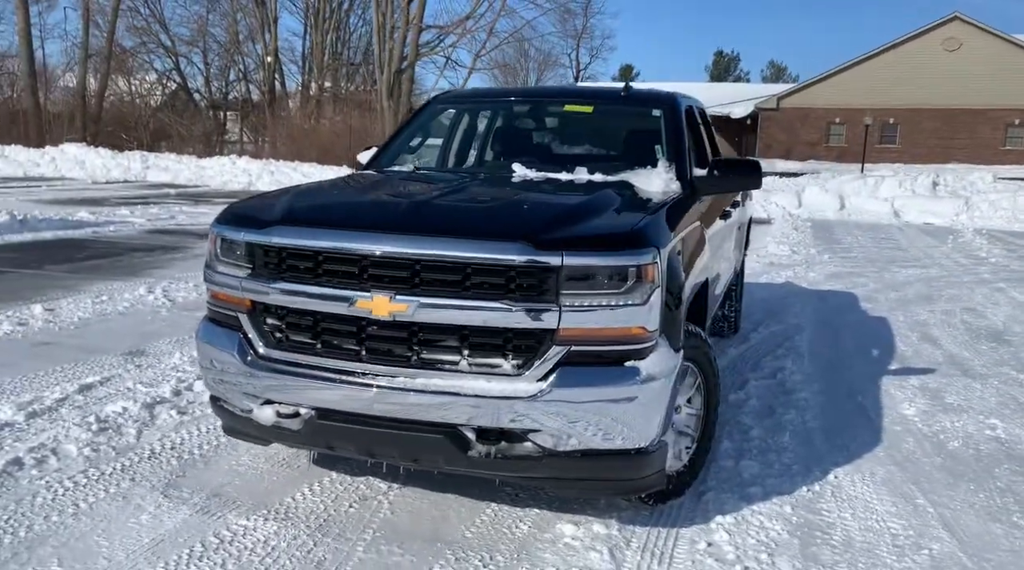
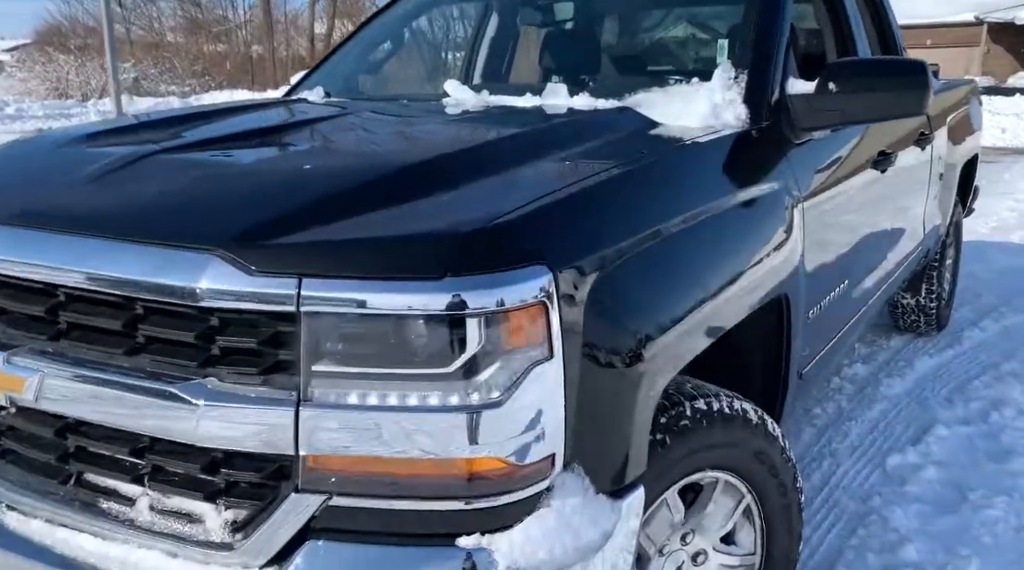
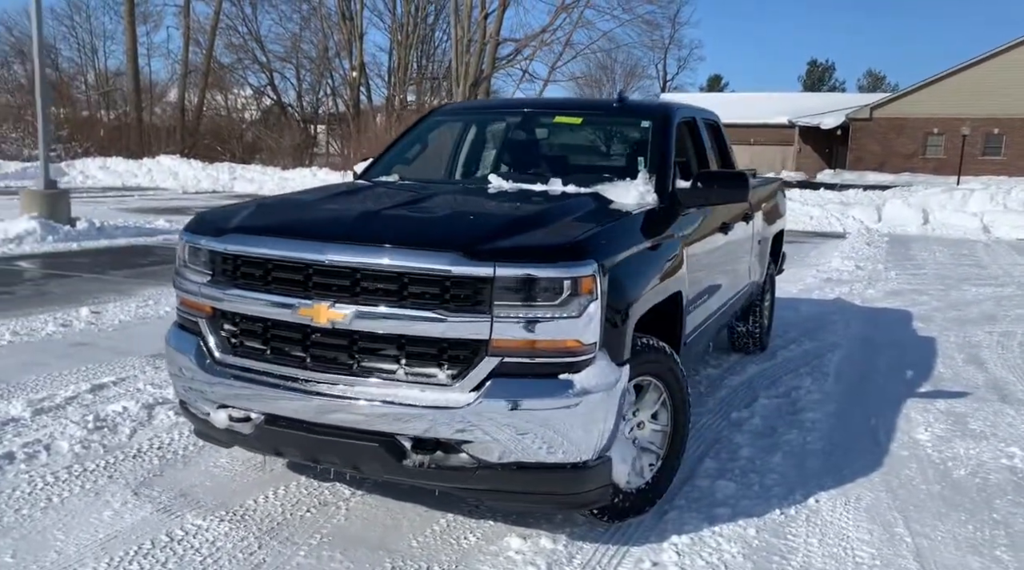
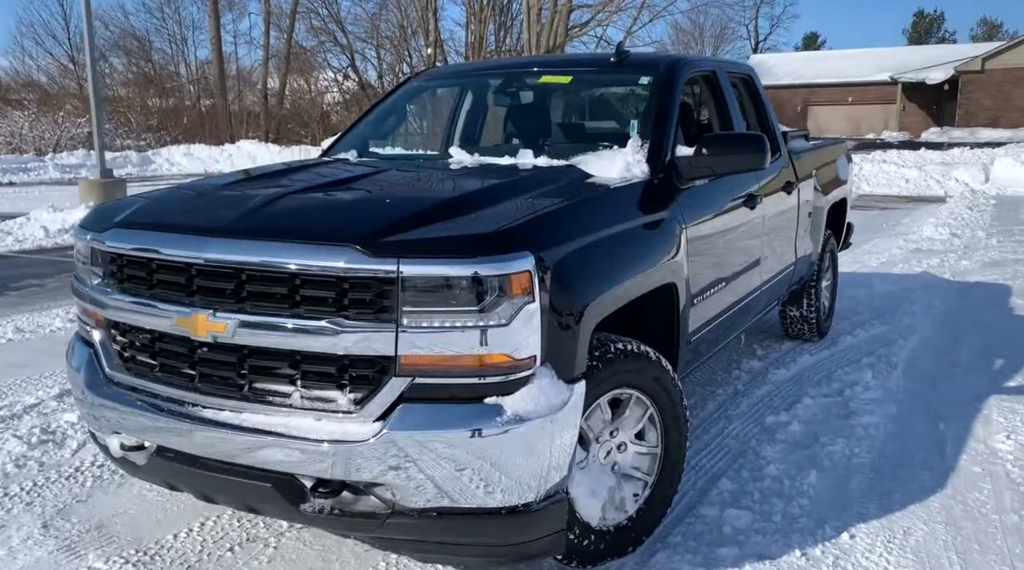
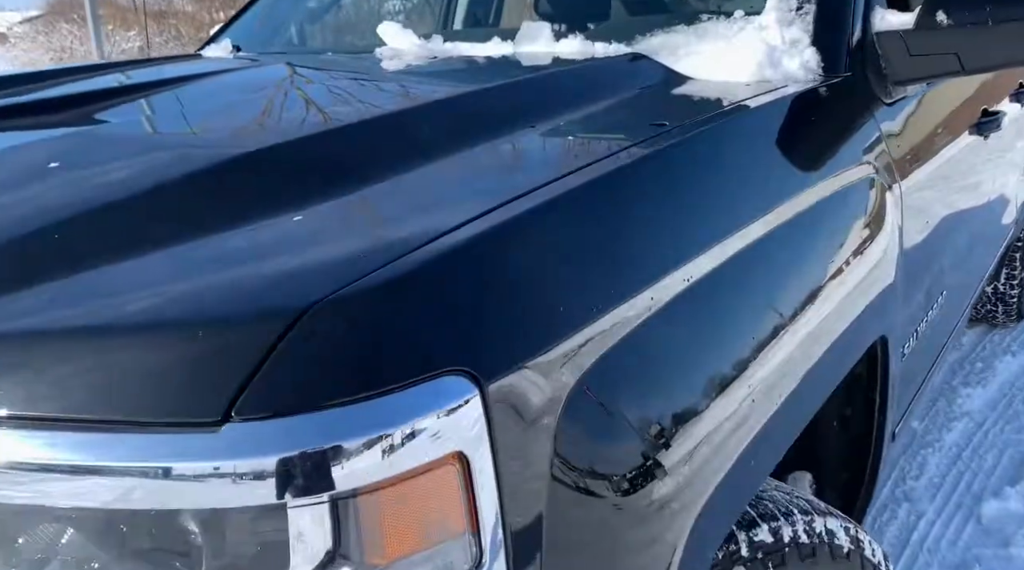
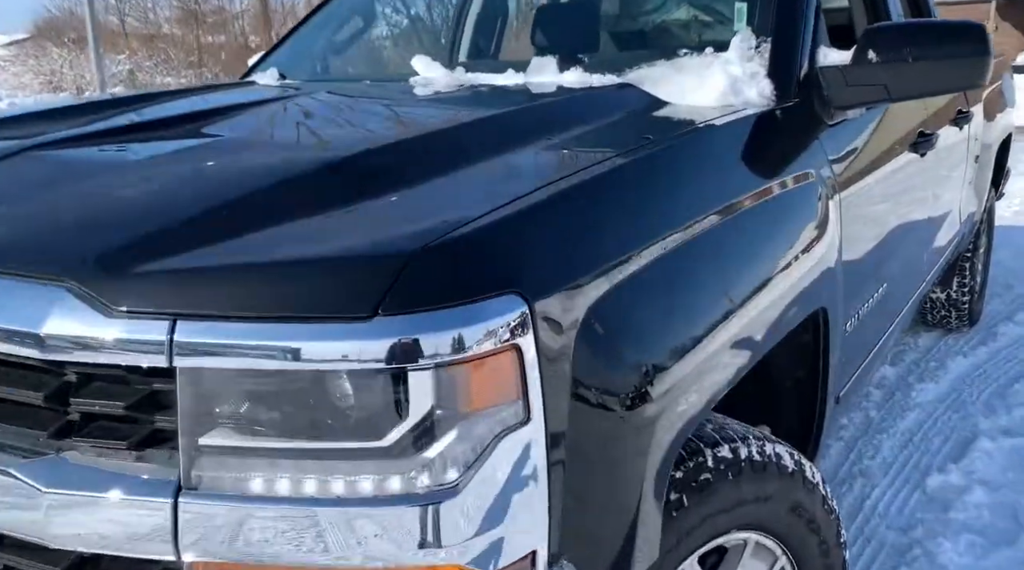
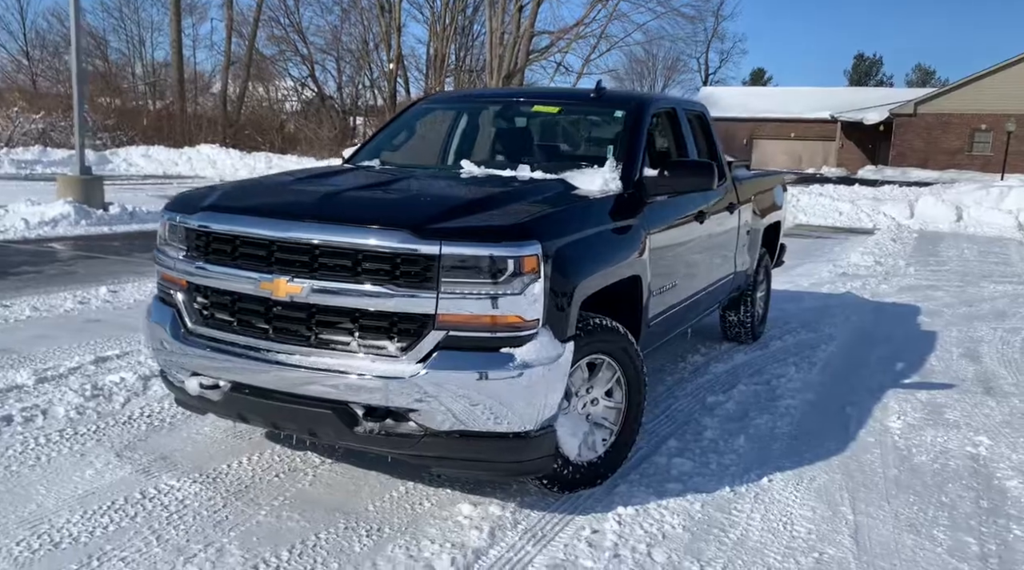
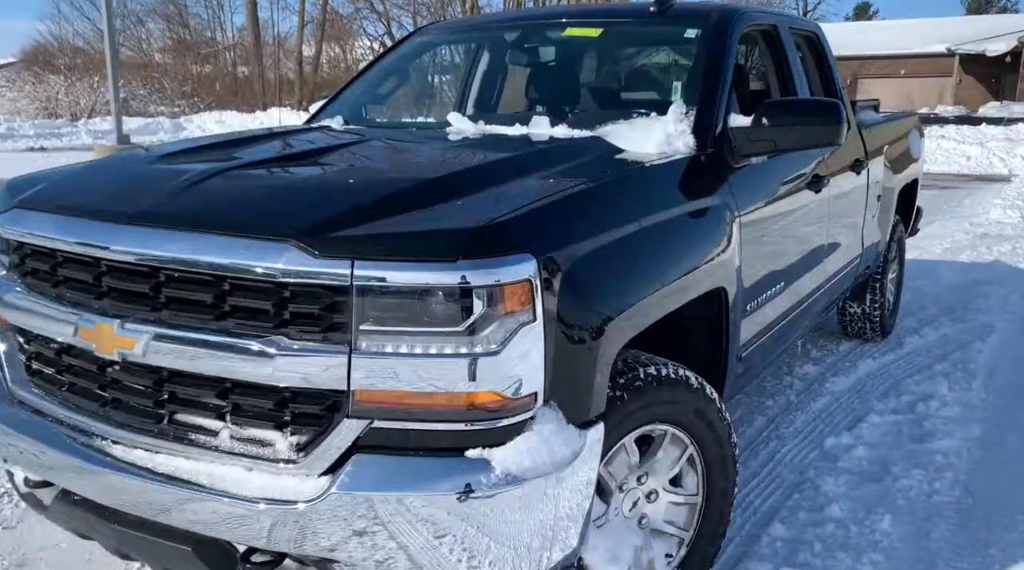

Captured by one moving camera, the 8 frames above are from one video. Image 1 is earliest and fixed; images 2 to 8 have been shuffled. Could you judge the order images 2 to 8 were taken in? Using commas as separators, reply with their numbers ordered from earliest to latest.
3, 7, 4, 8, 2, 6, 5
